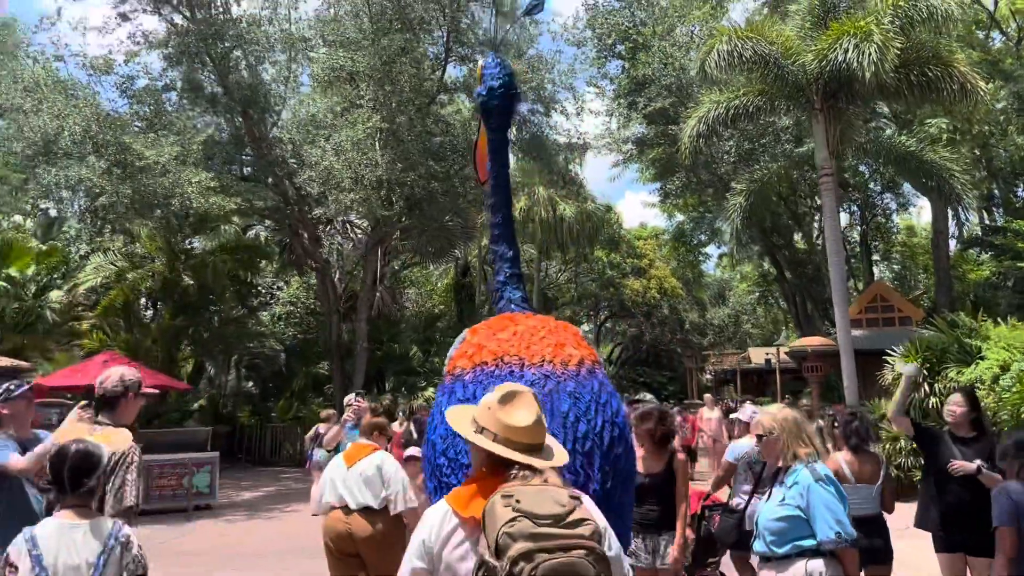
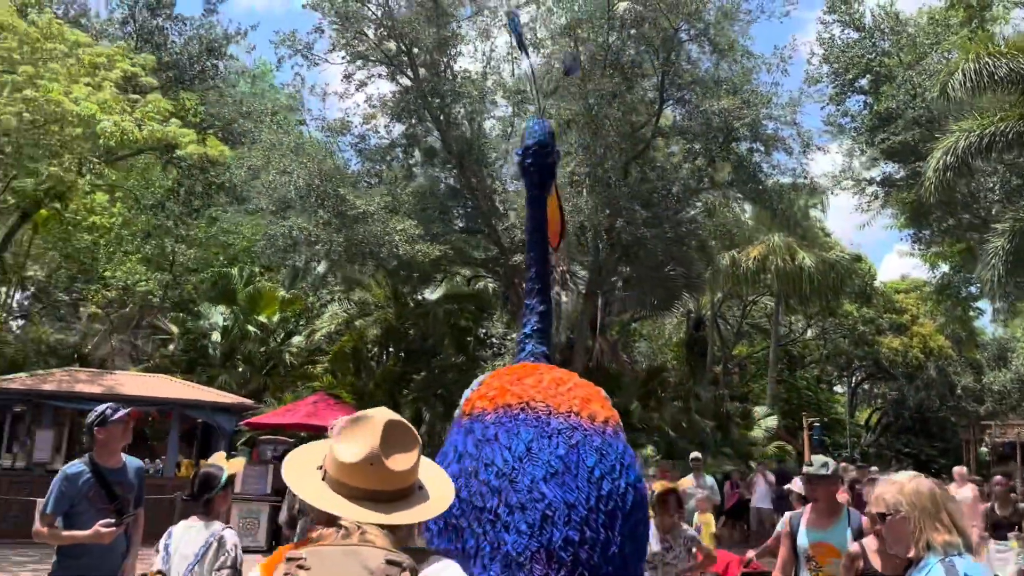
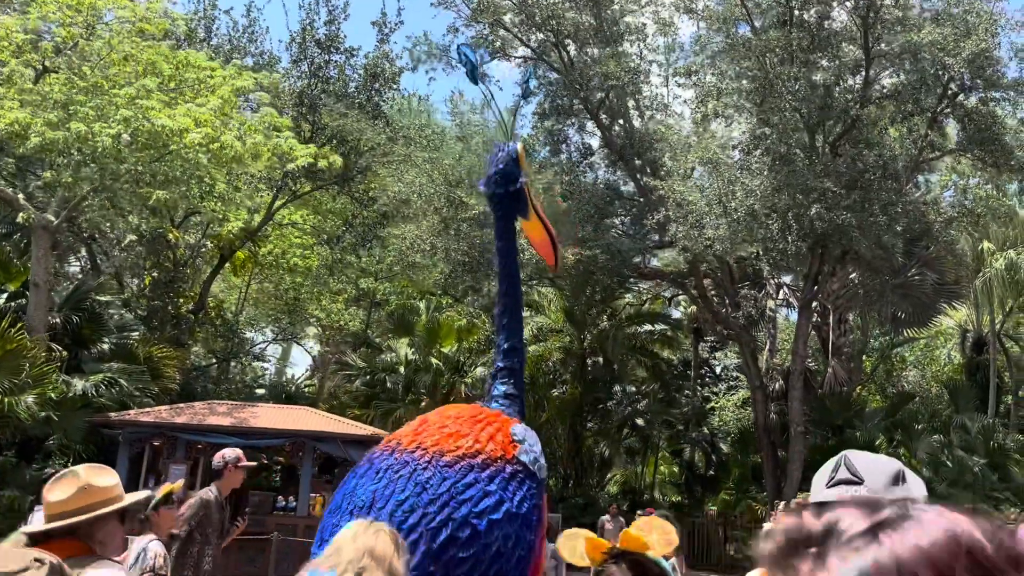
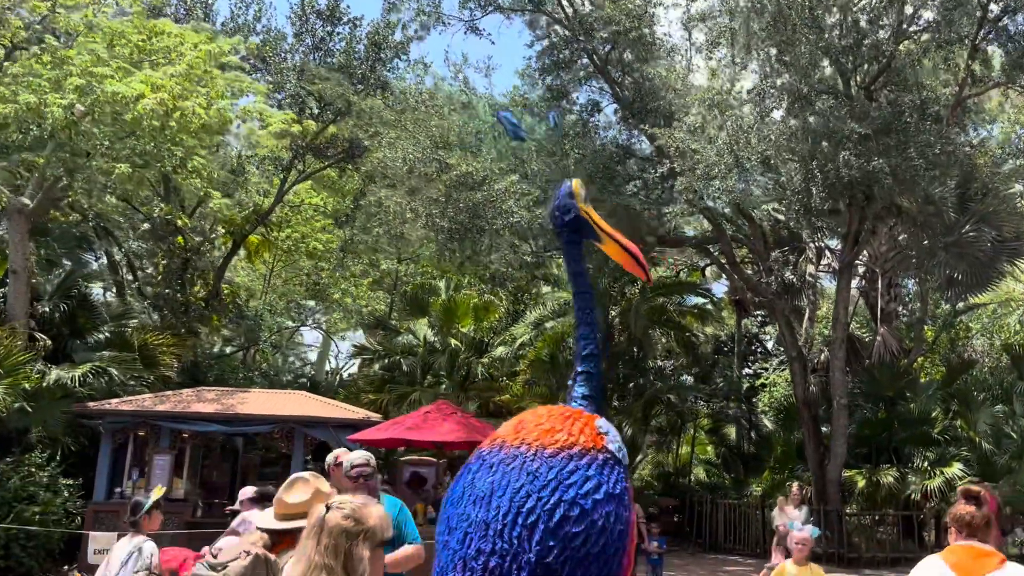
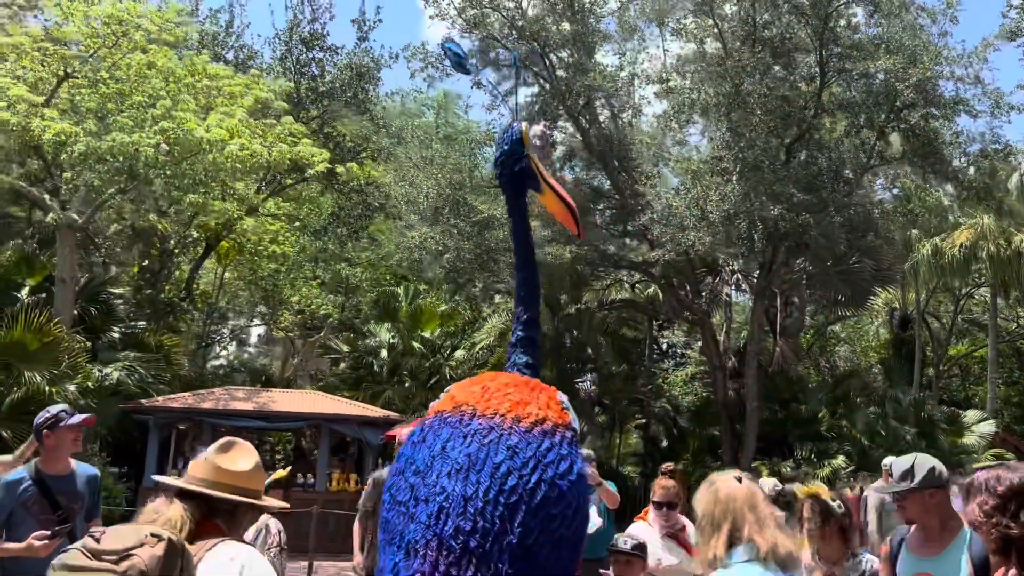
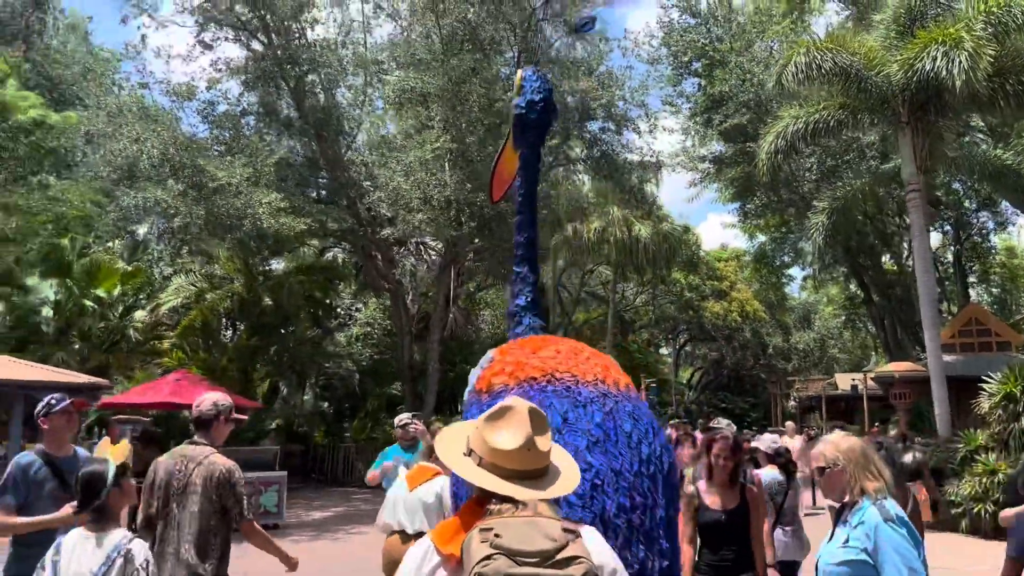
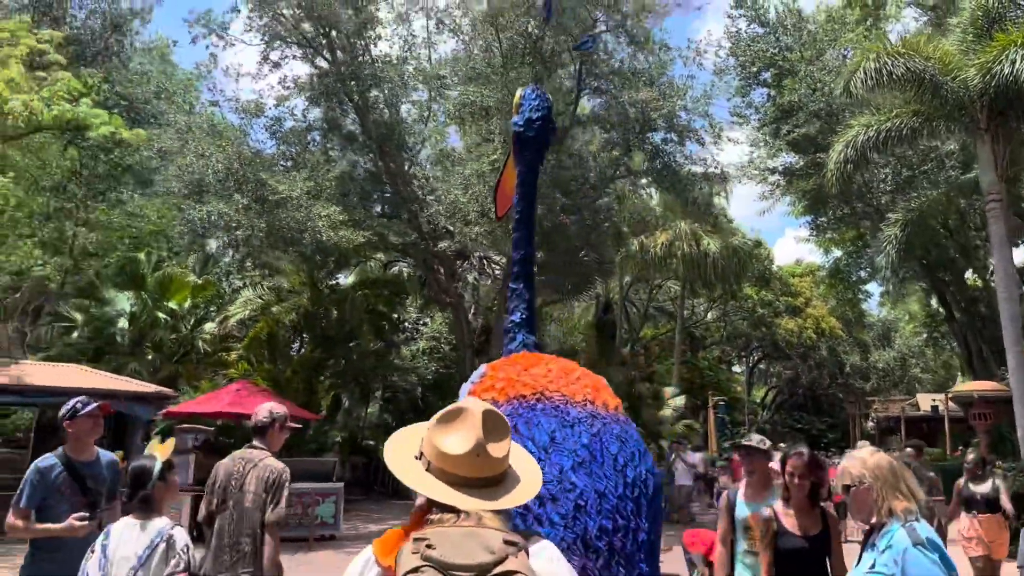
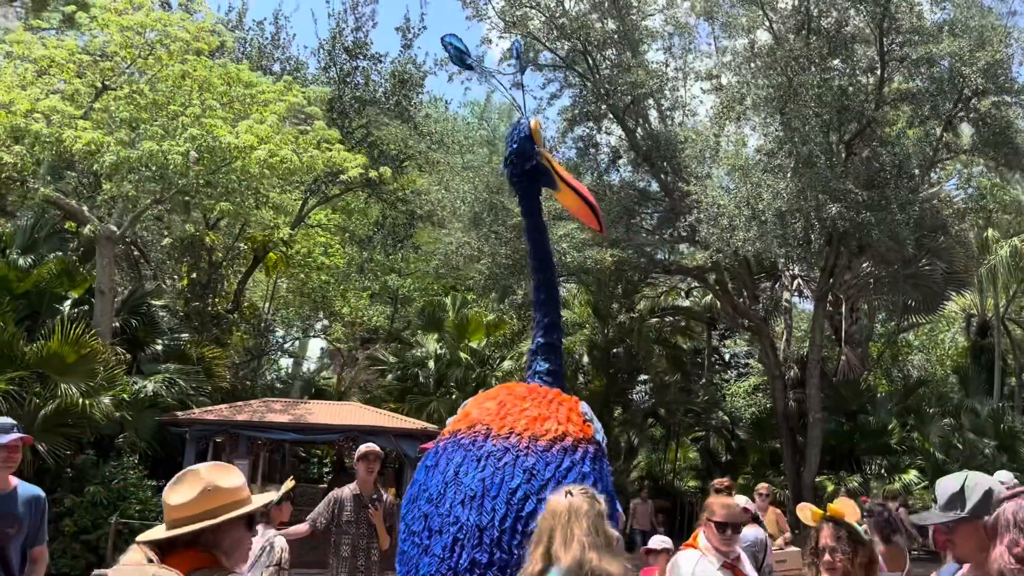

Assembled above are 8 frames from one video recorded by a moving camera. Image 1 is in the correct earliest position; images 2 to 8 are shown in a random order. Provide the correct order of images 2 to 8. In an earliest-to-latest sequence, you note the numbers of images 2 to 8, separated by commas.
6, 7, 2, 5, 8, 3, 4
